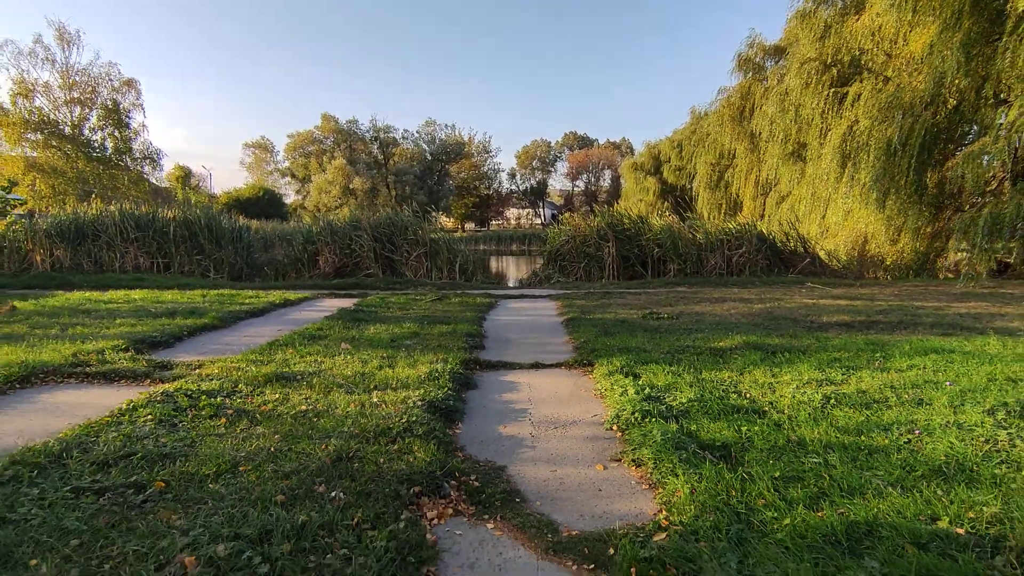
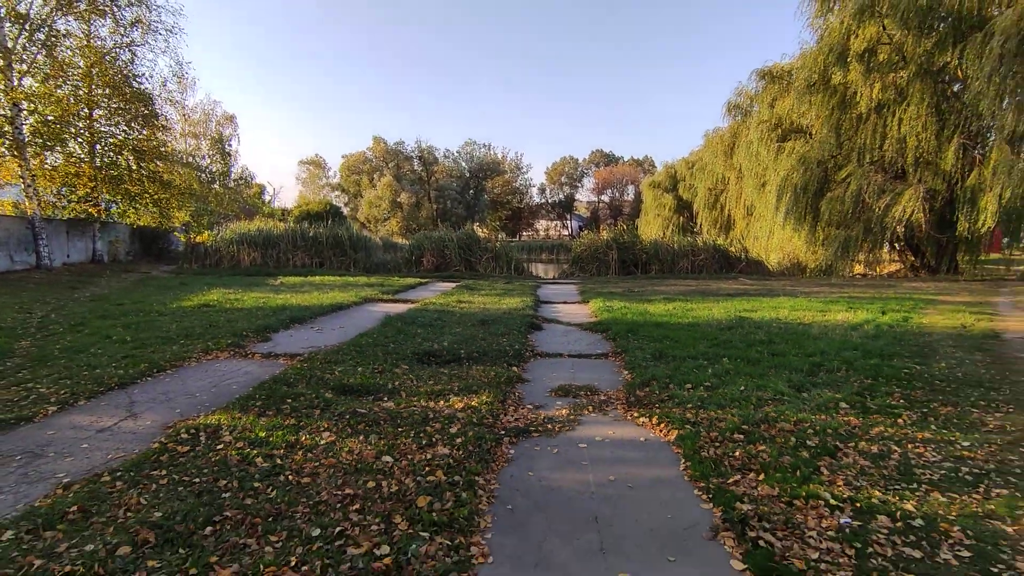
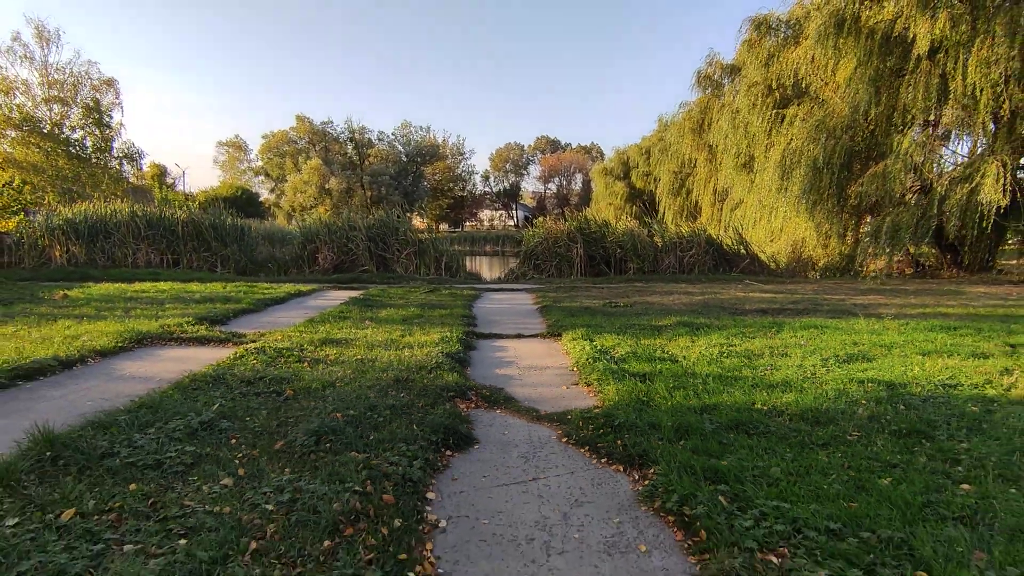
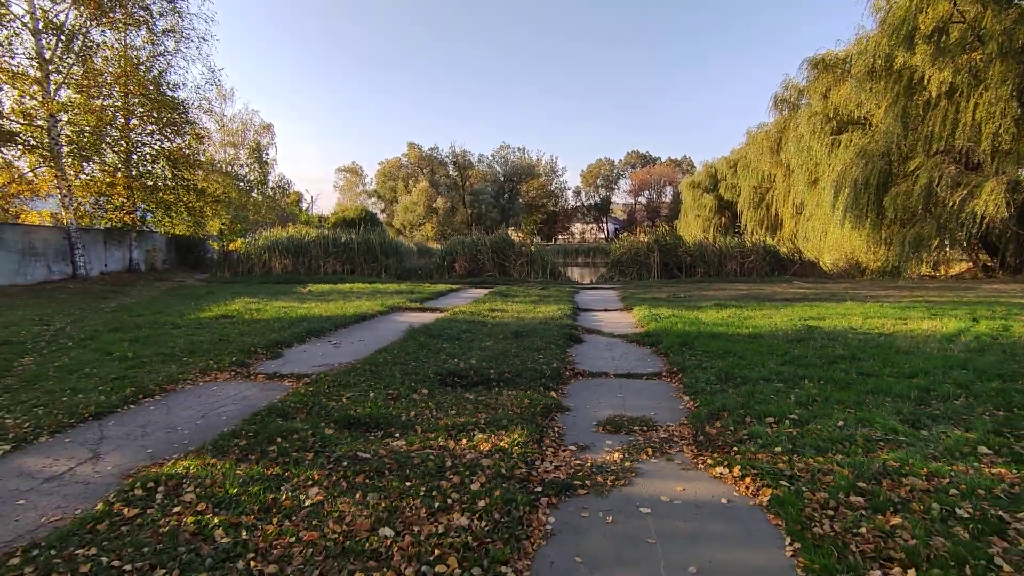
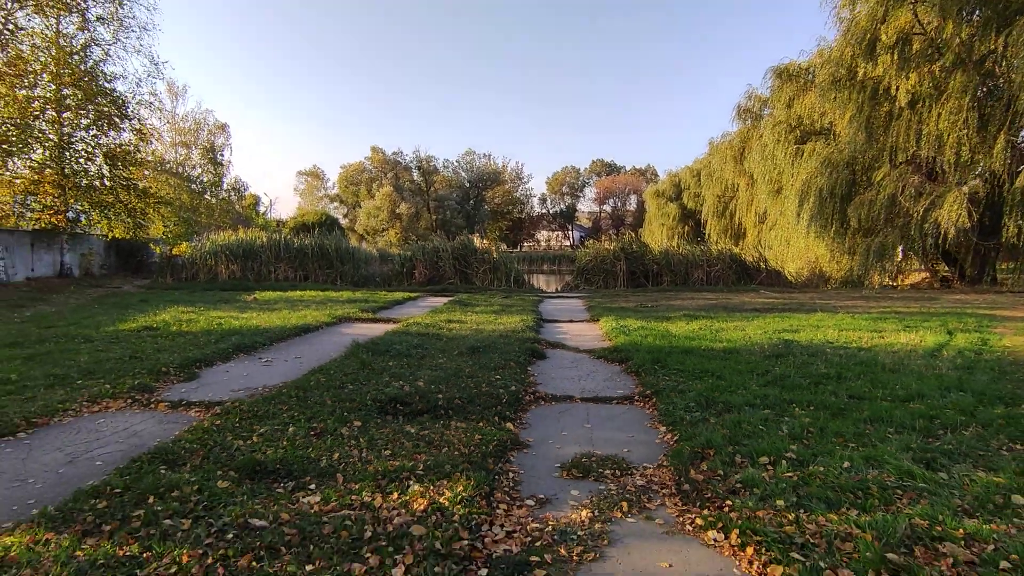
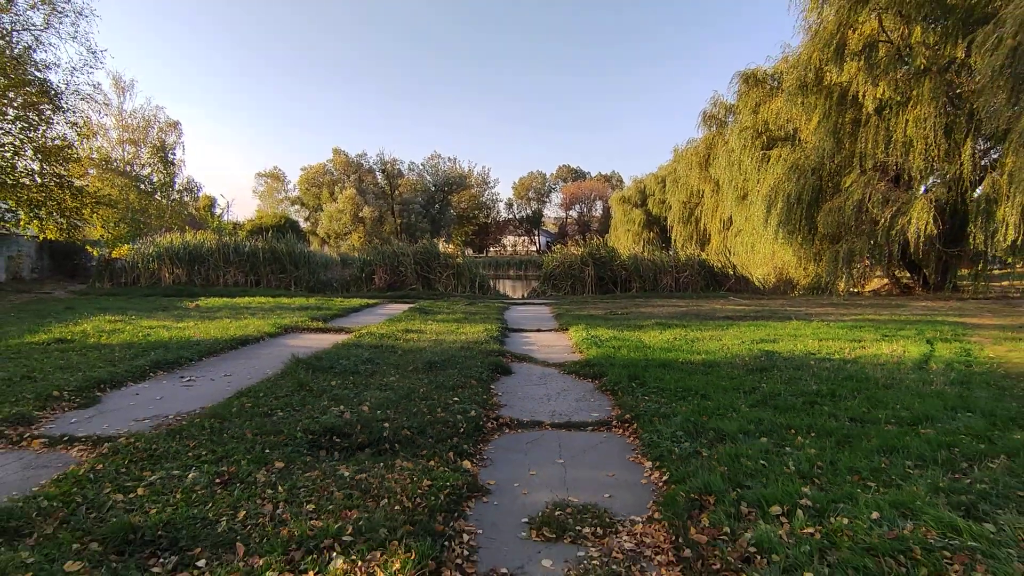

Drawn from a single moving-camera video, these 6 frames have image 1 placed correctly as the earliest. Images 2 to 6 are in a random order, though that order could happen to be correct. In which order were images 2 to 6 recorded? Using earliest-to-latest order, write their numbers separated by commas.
3, 6, 5, 4, 2
